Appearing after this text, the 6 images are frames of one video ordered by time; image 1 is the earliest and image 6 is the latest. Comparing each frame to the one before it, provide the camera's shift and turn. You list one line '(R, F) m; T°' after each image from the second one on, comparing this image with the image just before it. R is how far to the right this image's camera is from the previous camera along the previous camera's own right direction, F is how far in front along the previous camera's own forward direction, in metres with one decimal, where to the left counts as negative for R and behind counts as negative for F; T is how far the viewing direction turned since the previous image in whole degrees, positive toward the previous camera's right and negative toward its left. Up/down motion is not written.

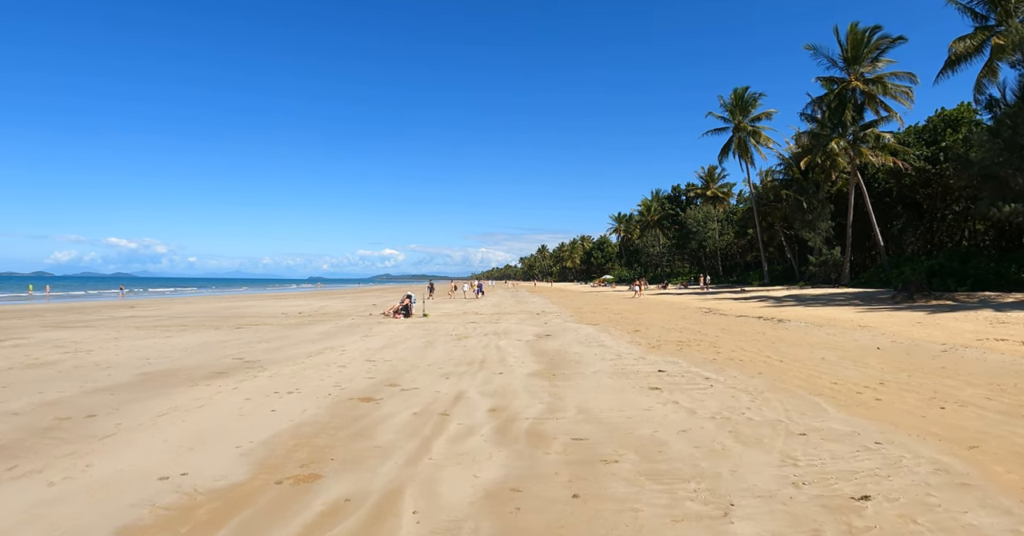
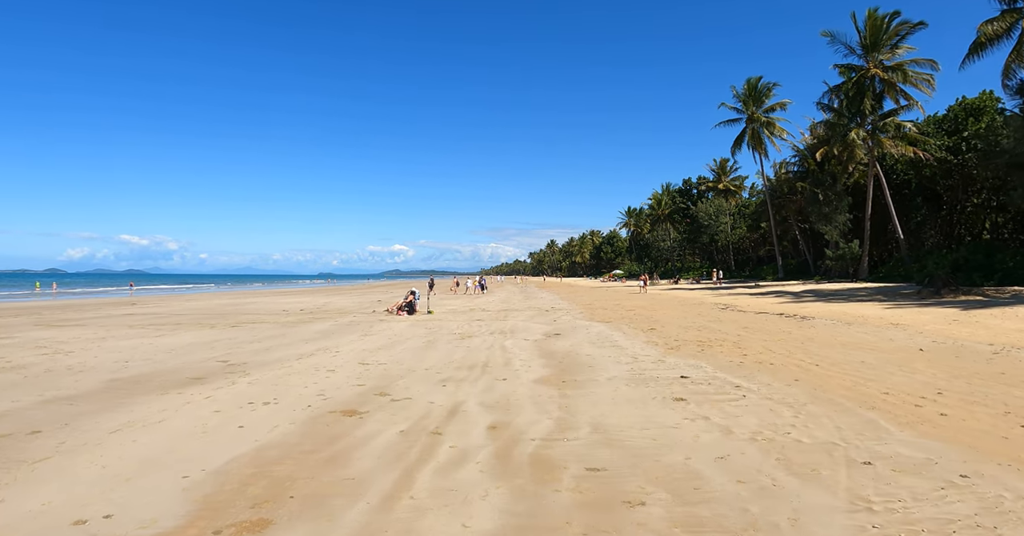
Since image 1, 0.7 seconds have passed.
(+0.1, +0.9) m; -1°
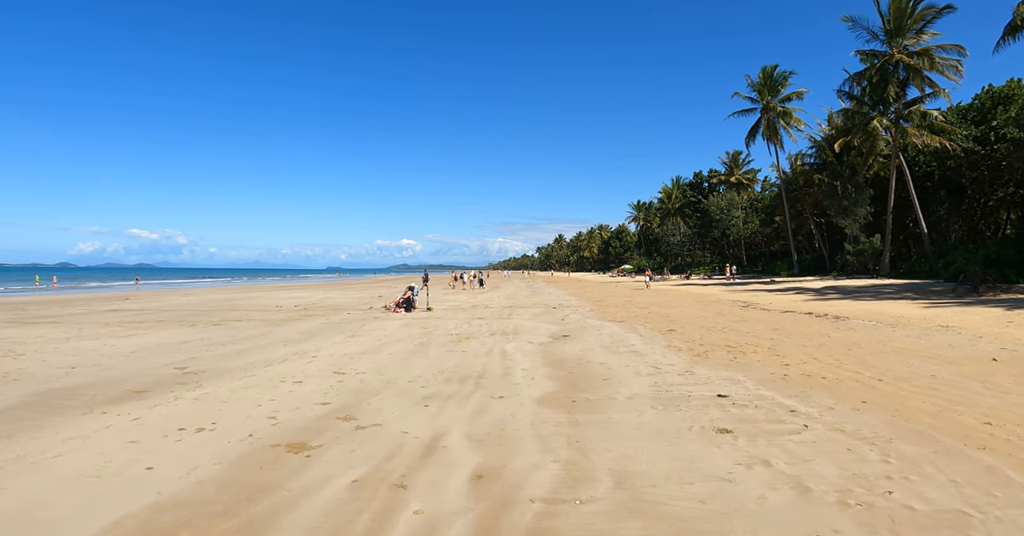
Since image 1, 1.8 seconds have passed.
(+0.1, +1.5) m; -1°
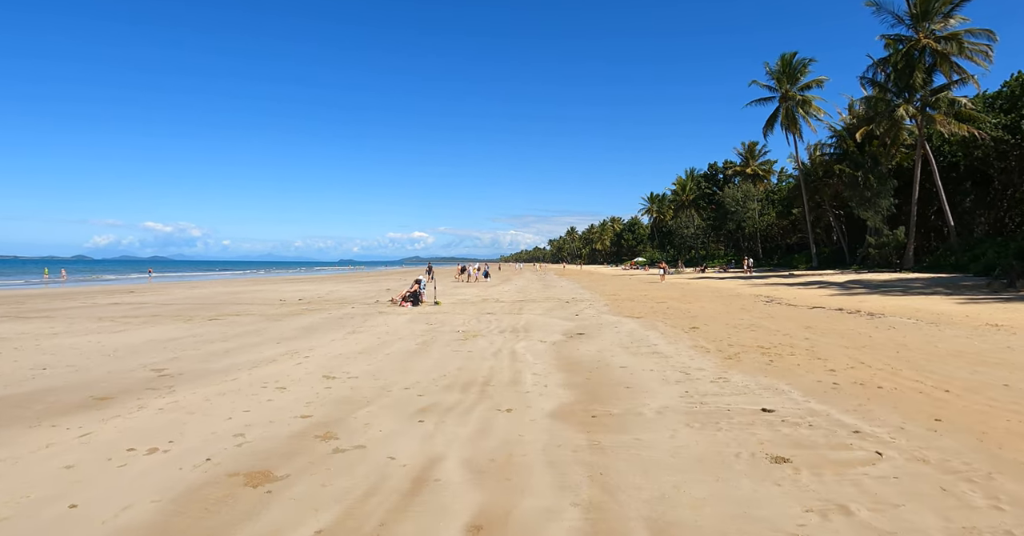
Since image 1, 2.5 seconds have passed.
(0.0, +0.9) m; -1°
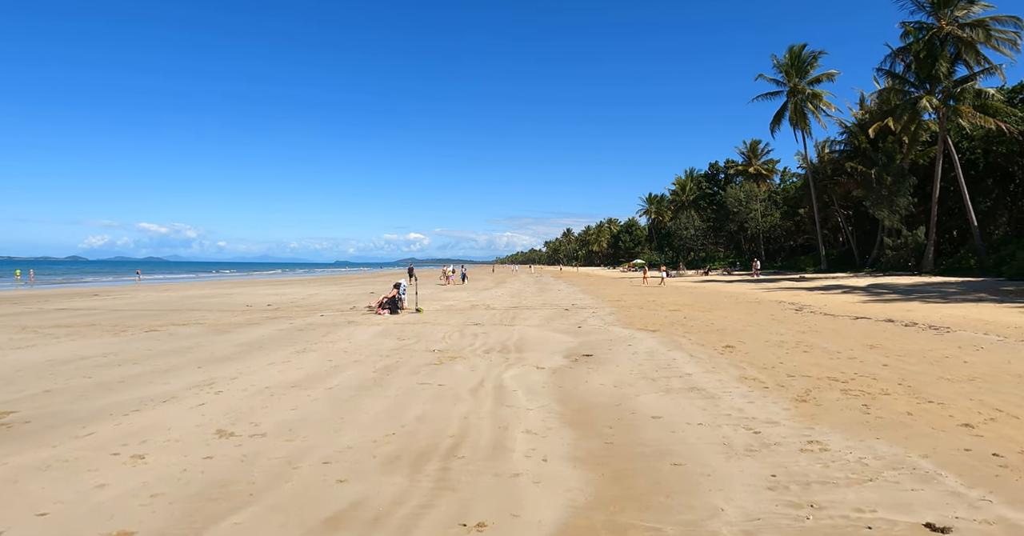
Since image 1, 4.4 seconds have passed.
(+0.1, +2.4) m; 0°
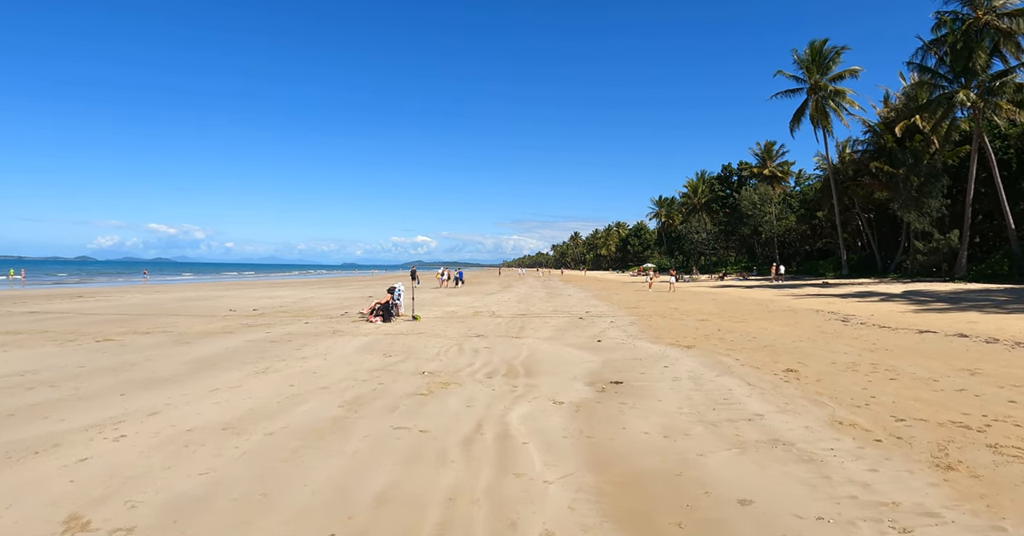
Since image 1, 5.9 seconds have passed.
(0.0, +1.8) m; -1°
